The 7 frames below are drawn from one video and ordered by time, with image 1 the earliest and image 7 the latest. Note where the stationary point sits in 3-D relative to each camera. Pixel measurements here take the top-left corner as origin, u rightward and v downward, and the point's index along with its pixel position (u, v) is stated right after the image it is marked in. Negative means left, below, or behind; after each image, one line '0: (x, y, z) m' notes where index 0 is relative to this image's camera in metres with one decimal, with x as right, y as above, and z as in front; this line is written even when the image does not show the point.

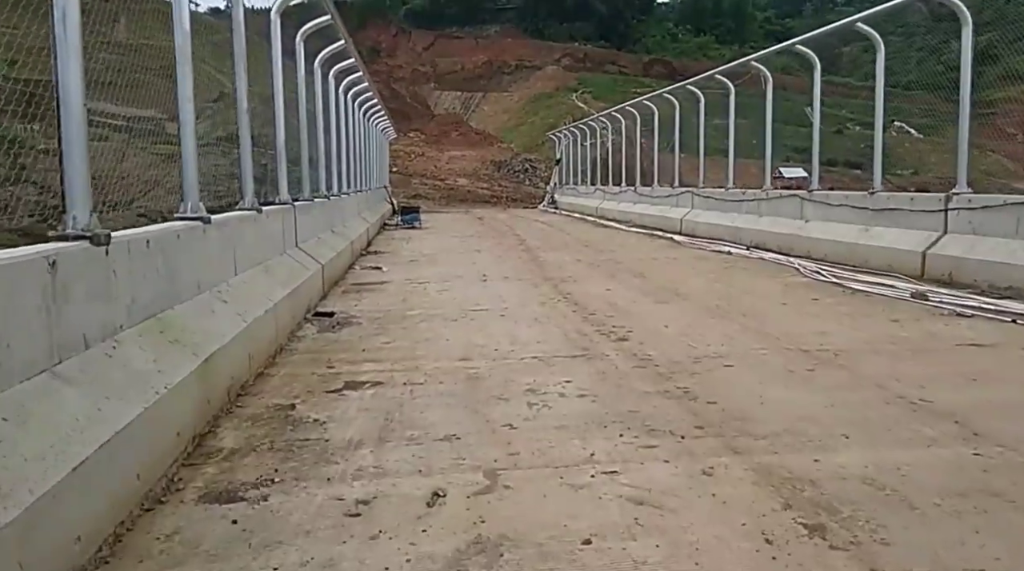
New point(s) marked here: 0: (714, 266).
0: (+2.2, +0.2, +9.7) m
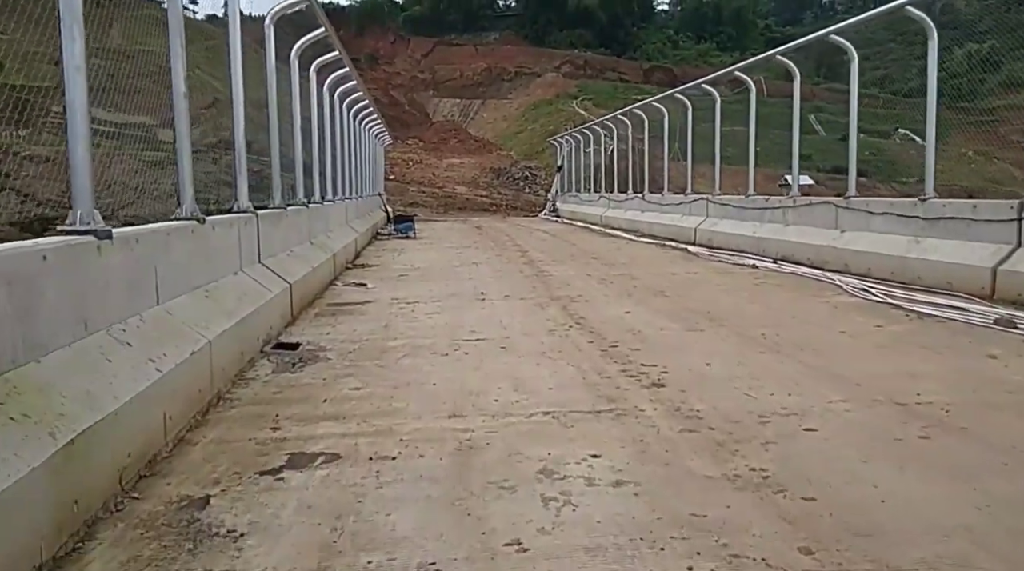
0: (+2.2, 0.0, +8.5) m
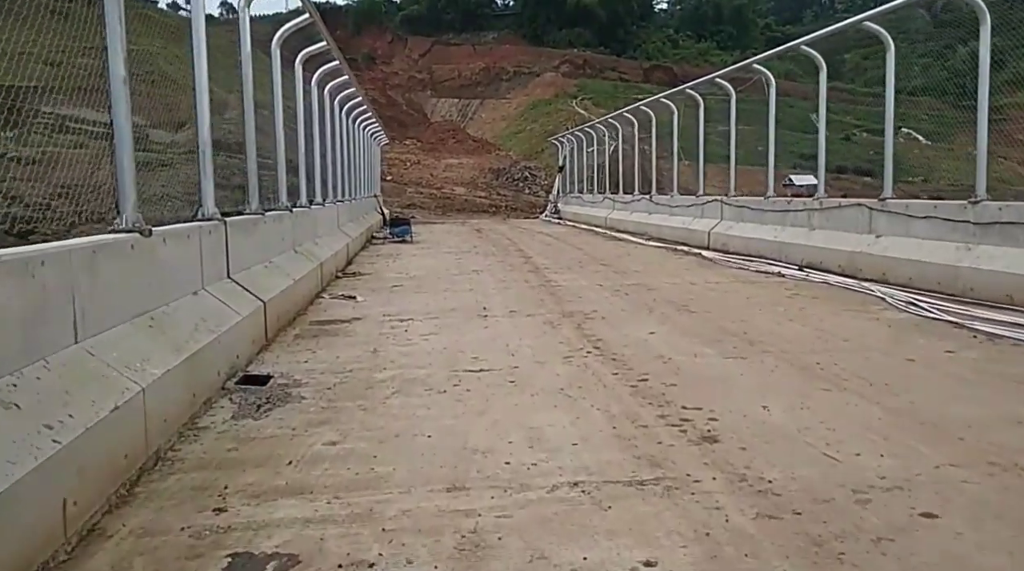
0: (+2.3, -0.1, +7.7) m
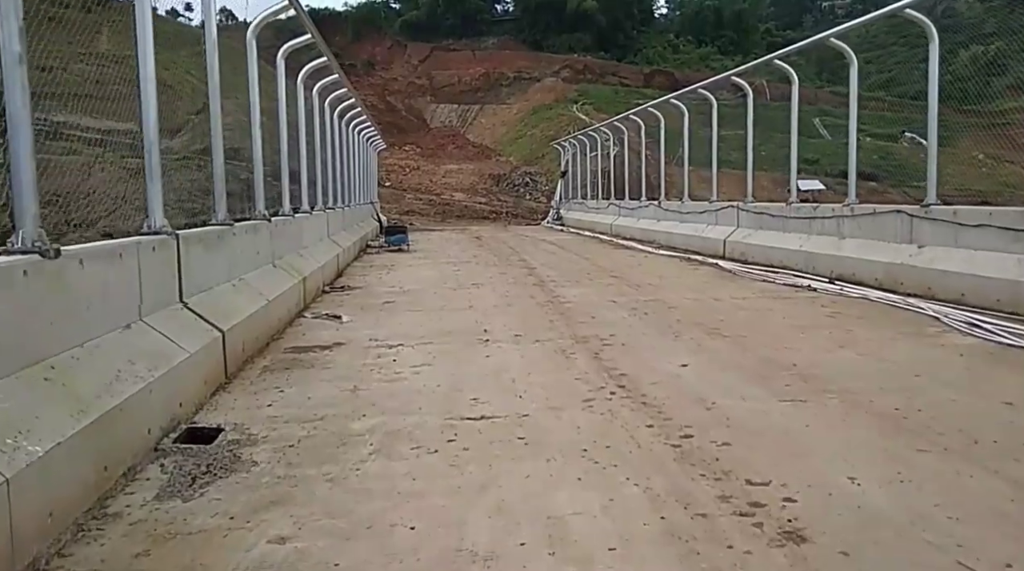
0: (+2.3, -0.2, +6.8) m
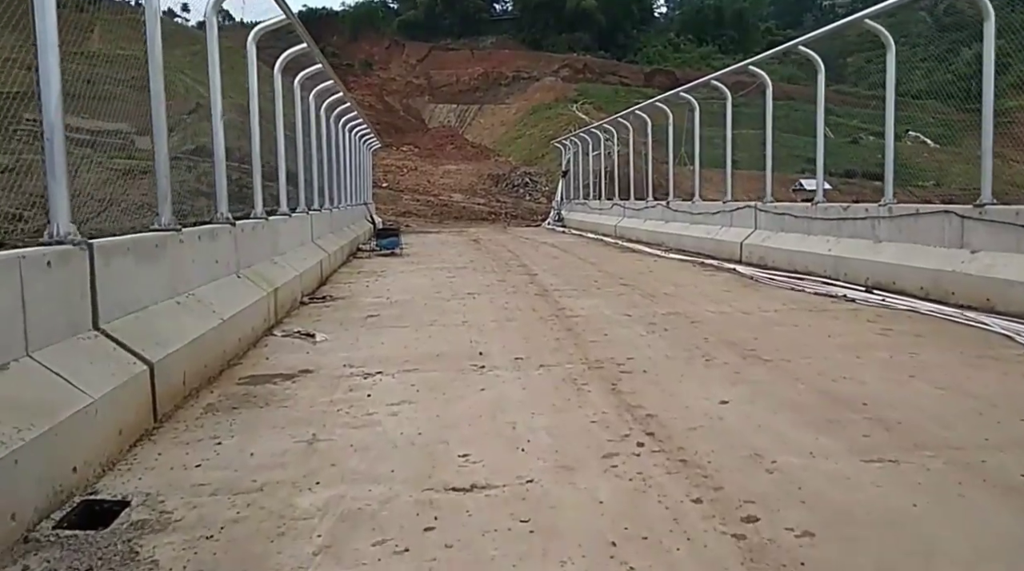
0: (+2.3, -0.3, +5.9) m
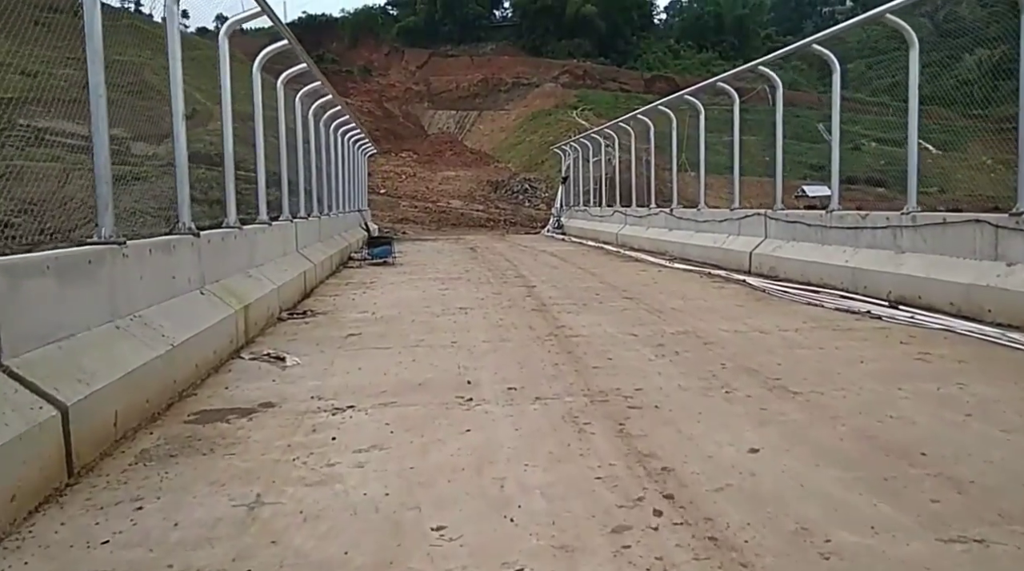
0: (+2.3, -0.4, +5.2) m
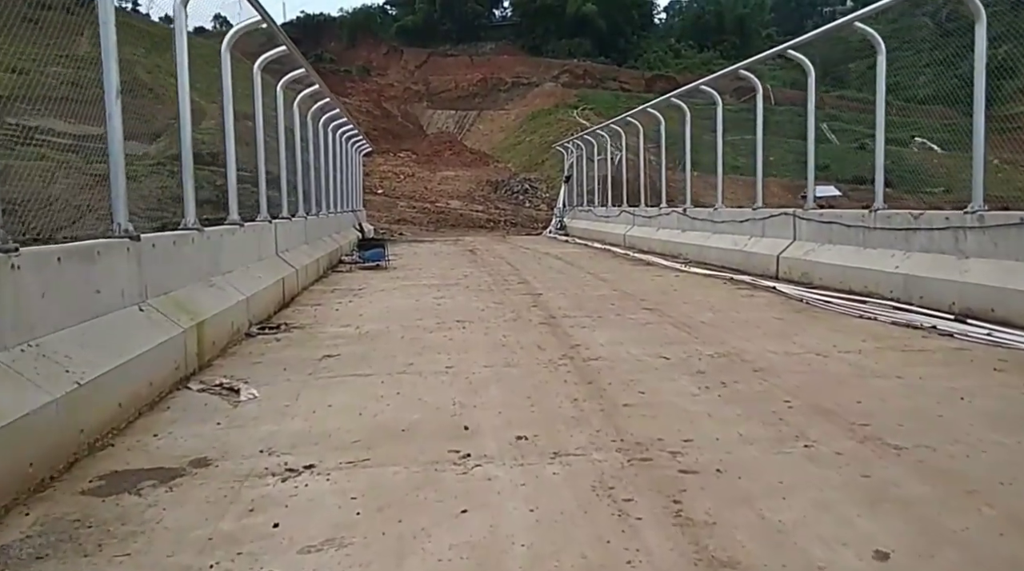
0: (+2.3, -0.5, +4.2) m
